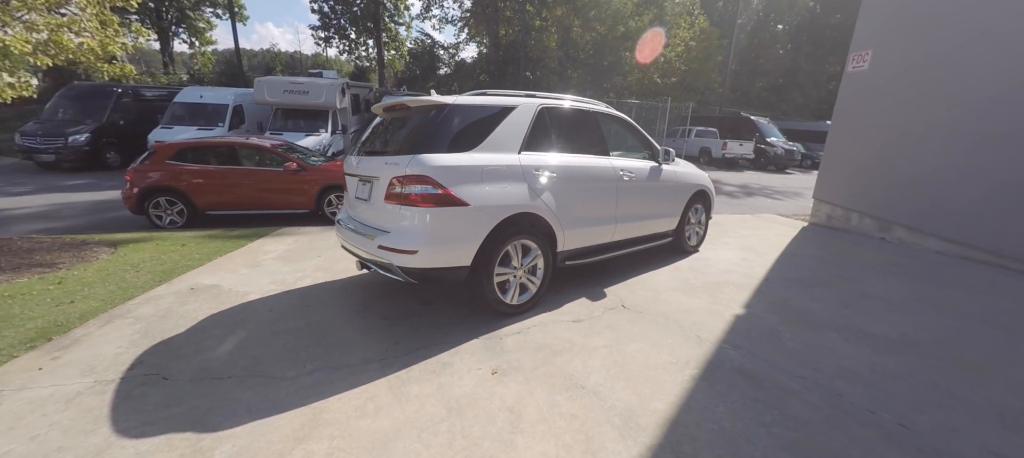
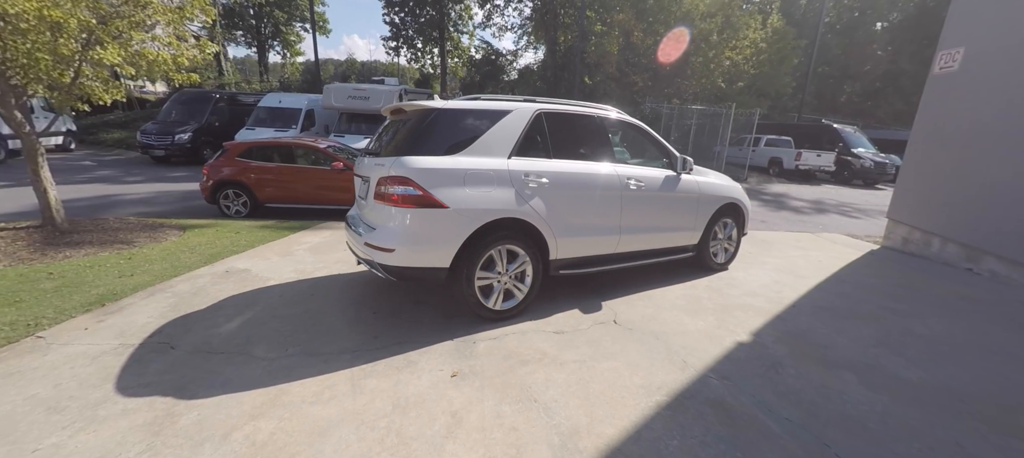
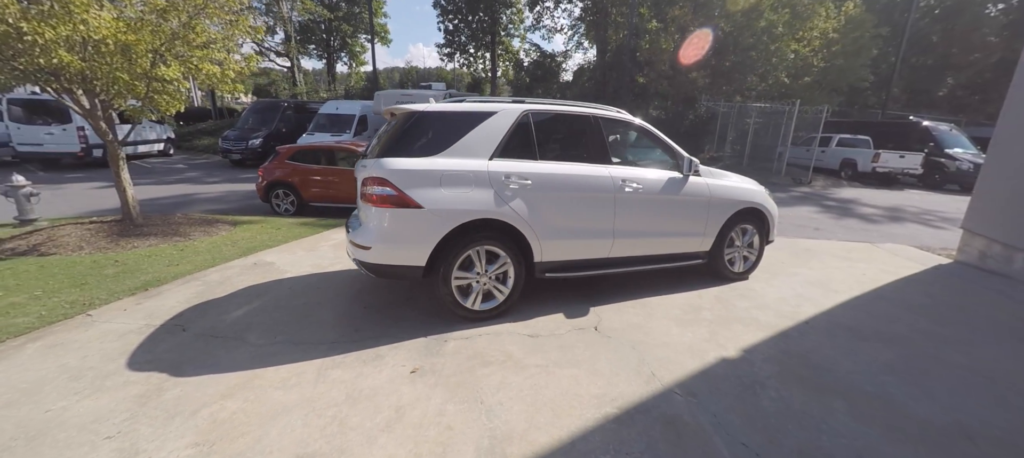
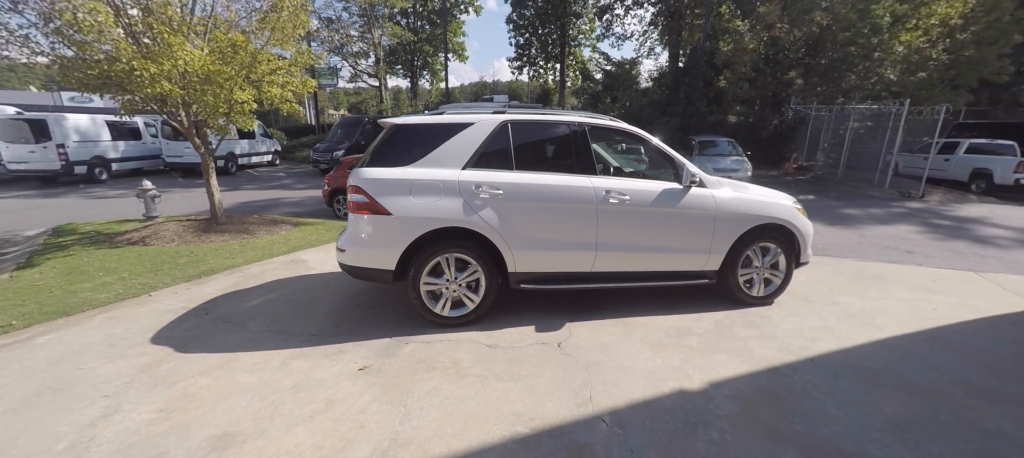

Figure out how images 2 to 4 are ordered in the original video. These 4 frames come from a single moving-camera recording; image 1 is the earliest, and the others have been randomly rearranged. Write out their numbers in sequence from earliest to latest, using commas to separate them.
2, 3, 4
